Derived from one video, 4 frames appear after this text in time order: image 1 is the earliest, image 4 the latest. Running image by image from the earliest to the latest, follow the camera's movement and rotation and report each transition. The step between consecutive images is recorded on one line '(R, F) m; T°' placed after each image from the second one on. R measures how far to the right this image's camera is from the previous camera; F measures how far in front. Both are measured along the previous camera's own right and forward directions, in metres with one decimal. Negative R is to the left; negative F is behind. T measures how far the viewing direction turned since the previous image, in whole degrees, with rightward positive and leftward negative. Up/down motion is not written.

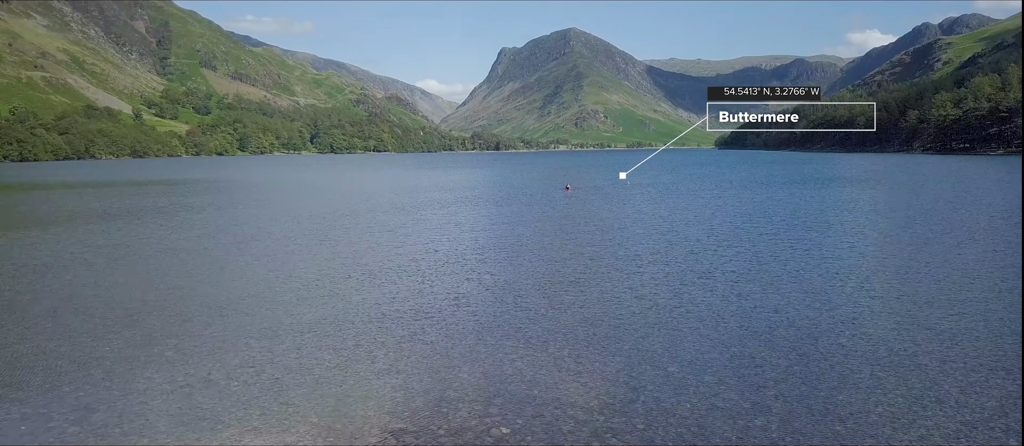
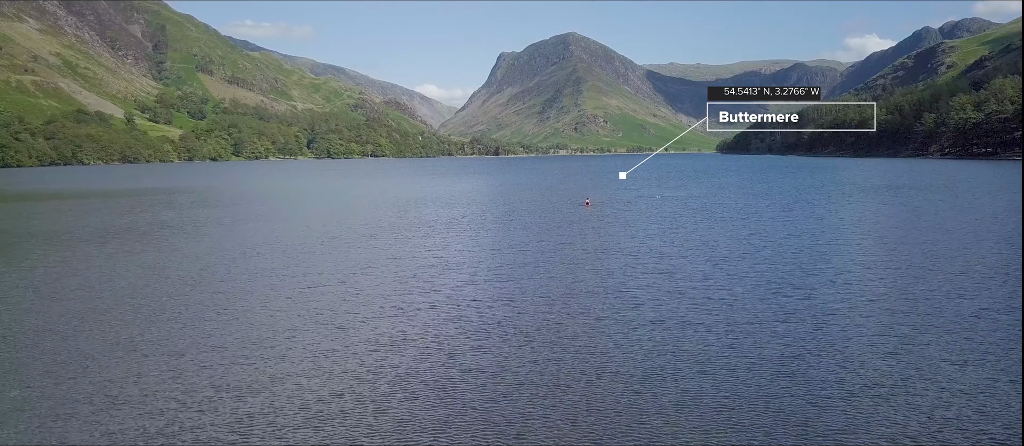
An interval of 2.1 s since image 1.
(-0.4, +6.1) m; 0°
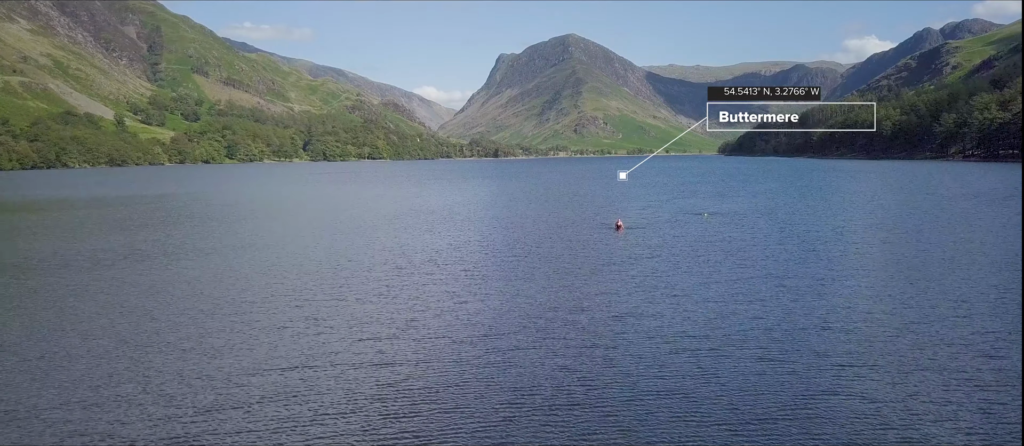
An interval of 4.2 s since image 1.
(-0.3, +6.9) m; 0°
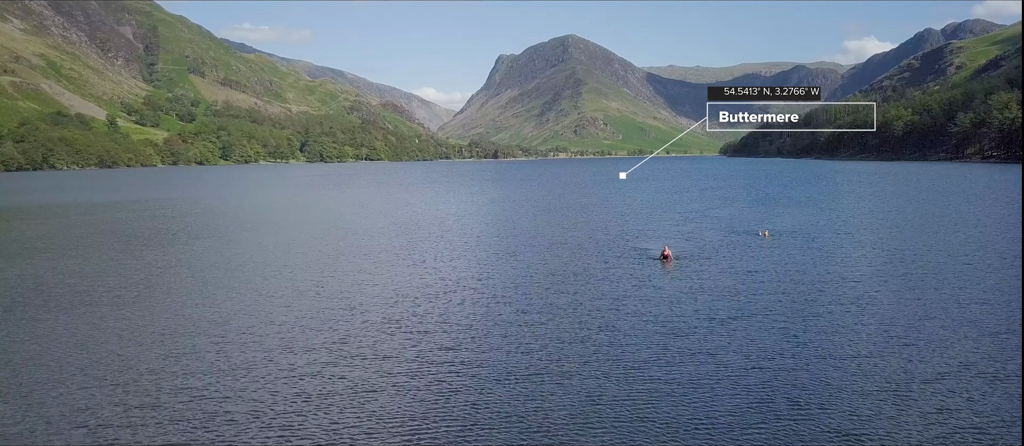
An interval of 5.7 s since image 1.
(-0.2, +5.2) m; 0°
